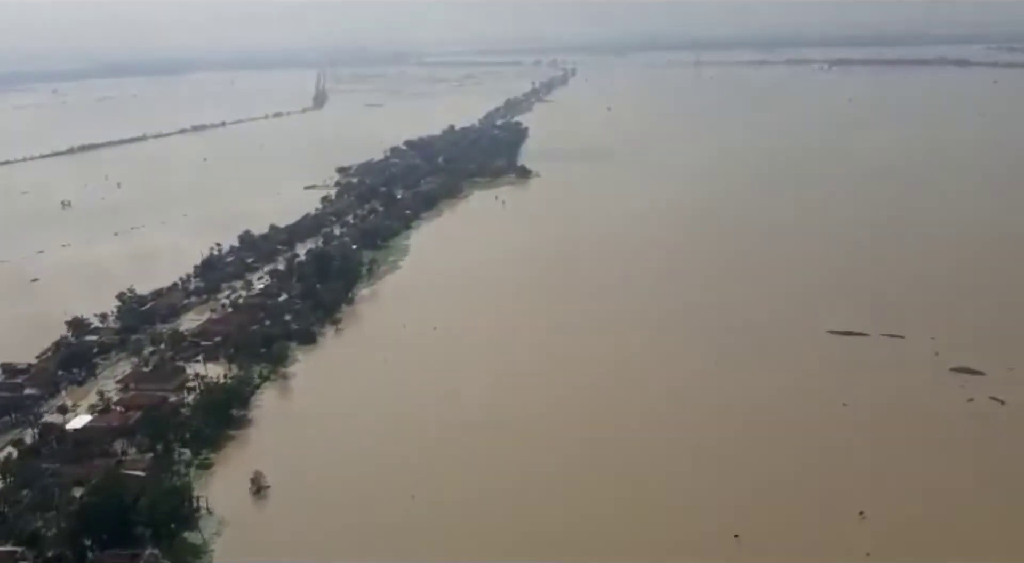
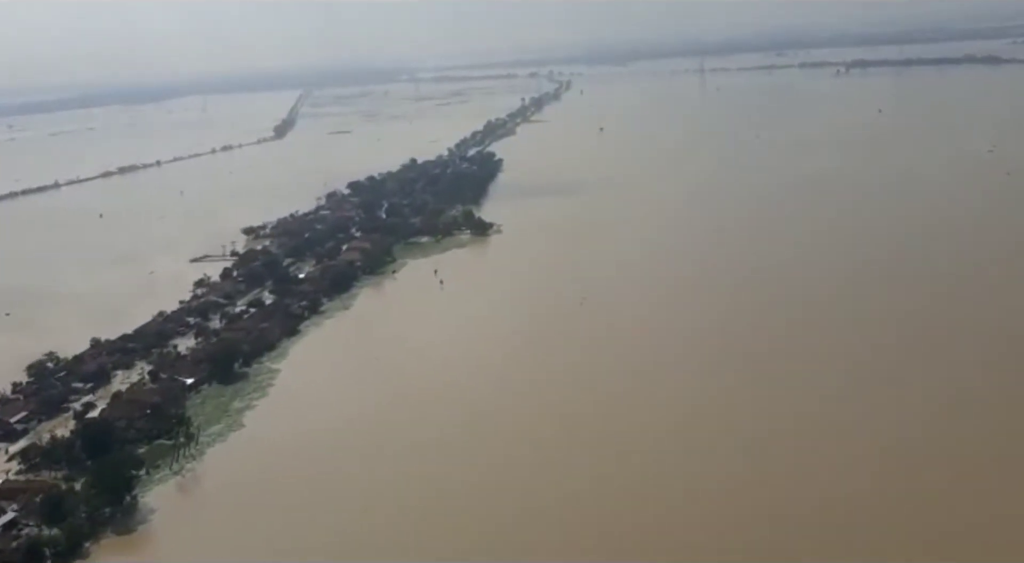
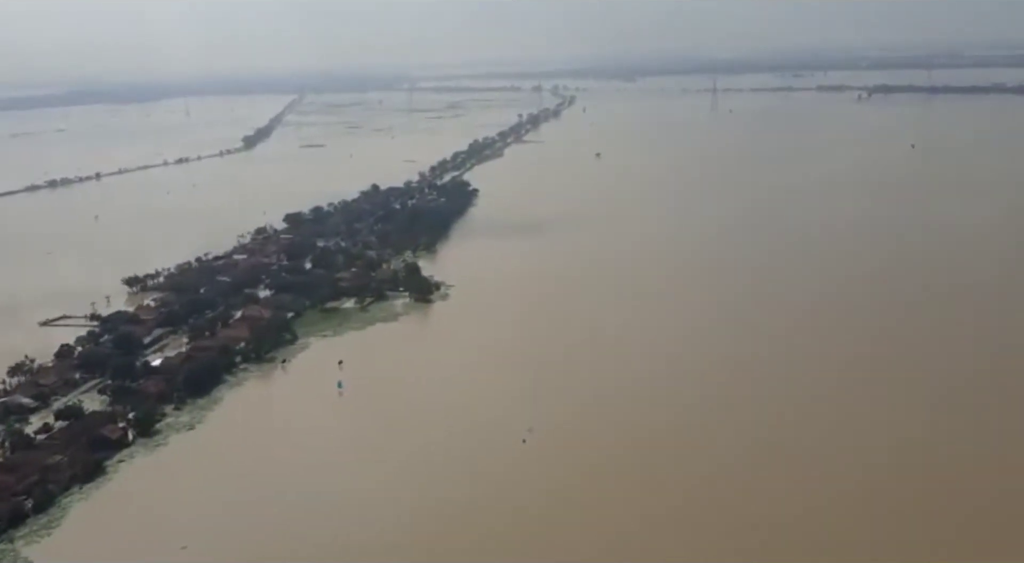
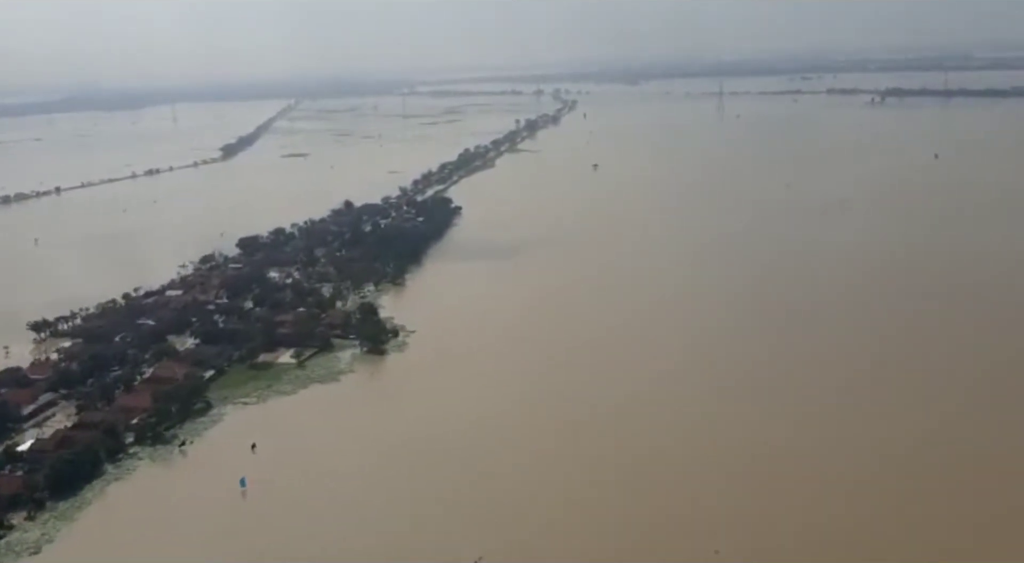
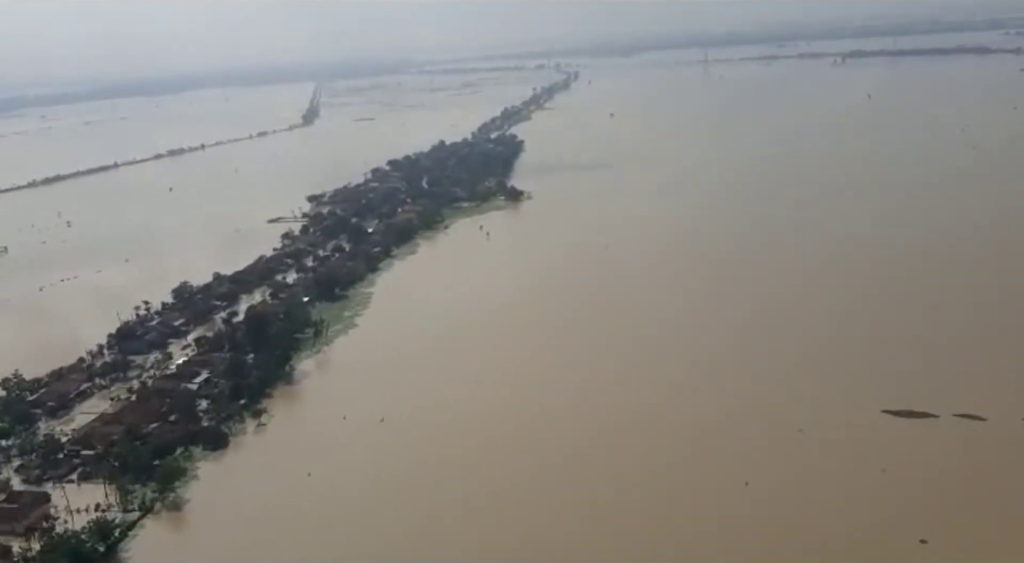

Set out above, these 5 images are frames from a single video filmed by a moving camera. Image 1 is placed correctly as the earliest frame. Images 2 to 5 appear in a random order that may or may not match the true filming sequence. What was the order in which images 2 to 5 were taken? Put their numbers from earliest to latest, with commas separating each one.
5, 2, 3, 4
